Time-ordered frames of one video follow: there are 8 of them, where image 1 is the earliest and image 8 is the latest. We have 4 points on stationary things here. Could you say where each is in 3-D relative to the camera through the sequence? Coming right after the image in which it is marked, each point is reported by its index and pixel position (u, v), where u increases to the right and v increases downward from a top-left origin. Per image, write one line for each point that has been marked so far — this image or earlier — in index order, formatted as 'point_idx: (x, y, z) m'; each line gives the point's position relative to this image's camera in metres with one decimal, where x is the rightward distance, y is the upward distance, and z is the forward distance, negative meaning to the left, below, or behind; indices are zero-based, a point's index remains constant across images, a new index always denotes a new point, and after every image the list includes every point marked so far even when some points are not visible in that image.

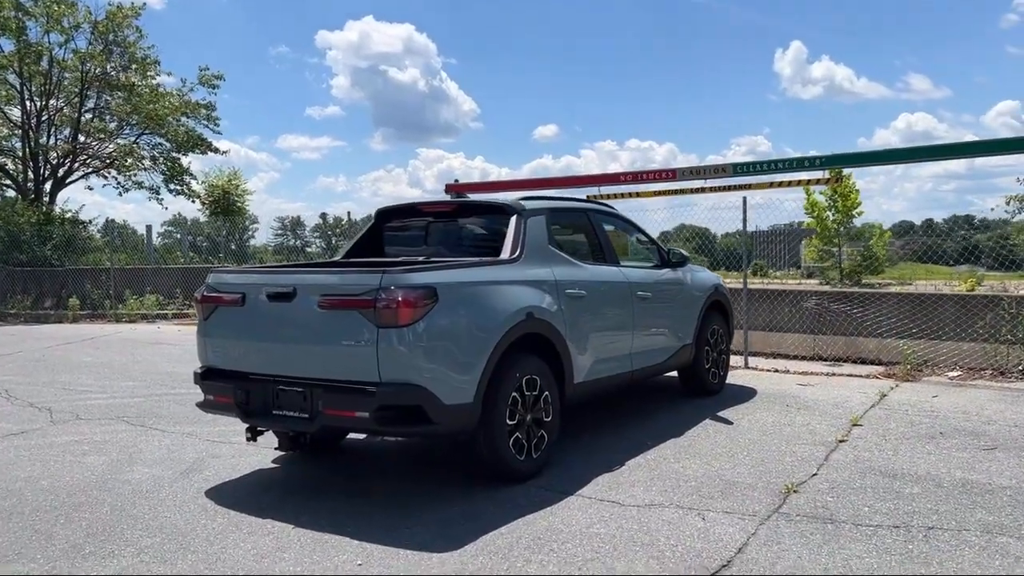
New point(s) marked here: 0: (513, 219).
0: (0.0, +0.4, +5.4) m
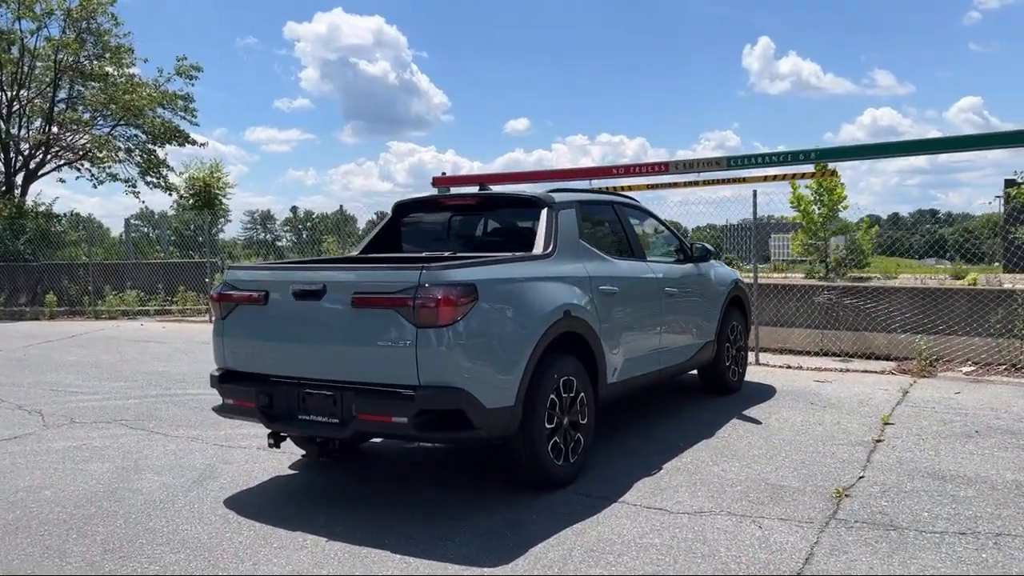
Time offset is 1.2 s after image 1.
0: (+0.2, +0.5, +5.2) m
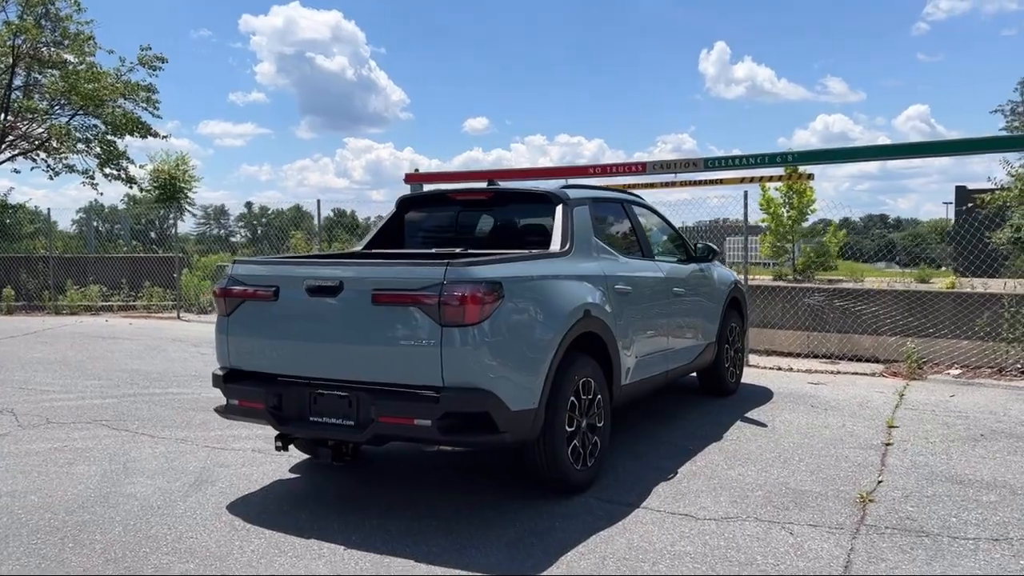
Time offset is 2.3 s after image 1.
0: (+0.3, +0.5, +5.1) m
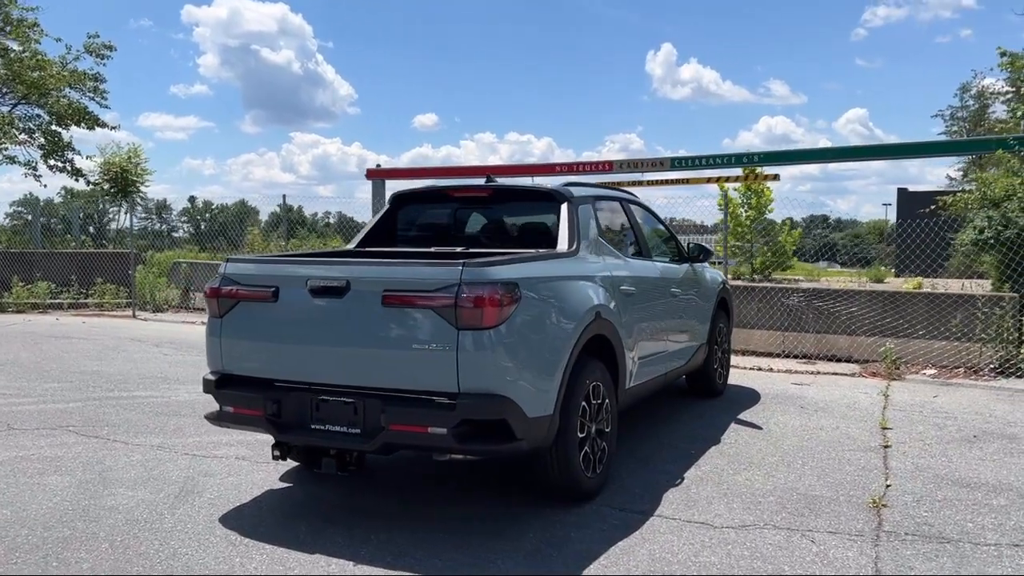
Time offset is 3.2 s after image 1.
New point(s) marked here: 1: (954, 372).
0: (+0.3, +0.5, +4.9) m
1: (+4.4, -0.8, +8.6) m
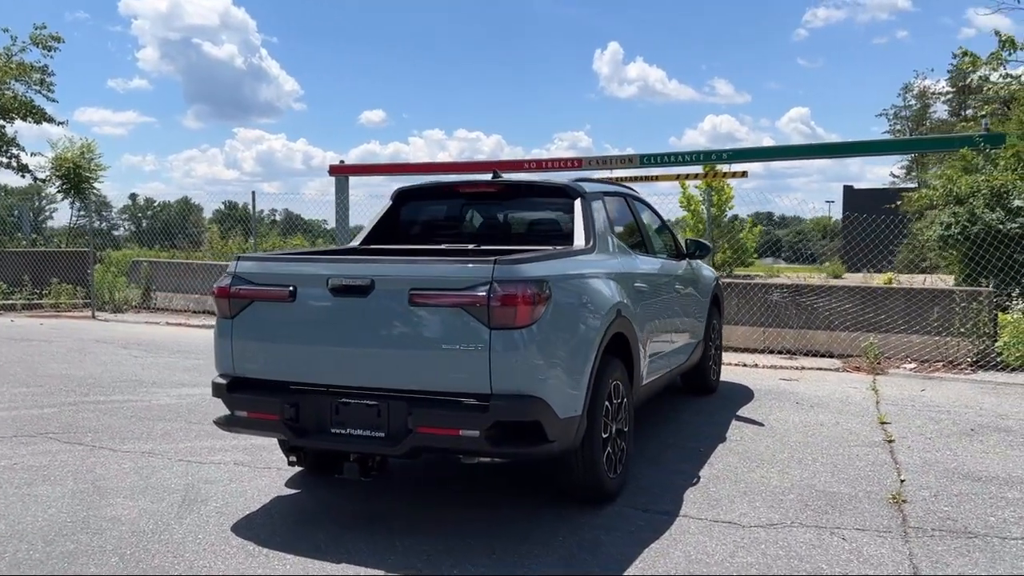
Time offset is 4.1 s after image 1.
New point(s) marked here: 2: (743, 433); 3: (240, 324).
0: (+0.4, +0.5, +4.8) m
1: (+4.3, -0.8, +8.8) m
2: (+1.5, -1.0, +5.8) m
3: (-1.3, -0.2, +4.1) m
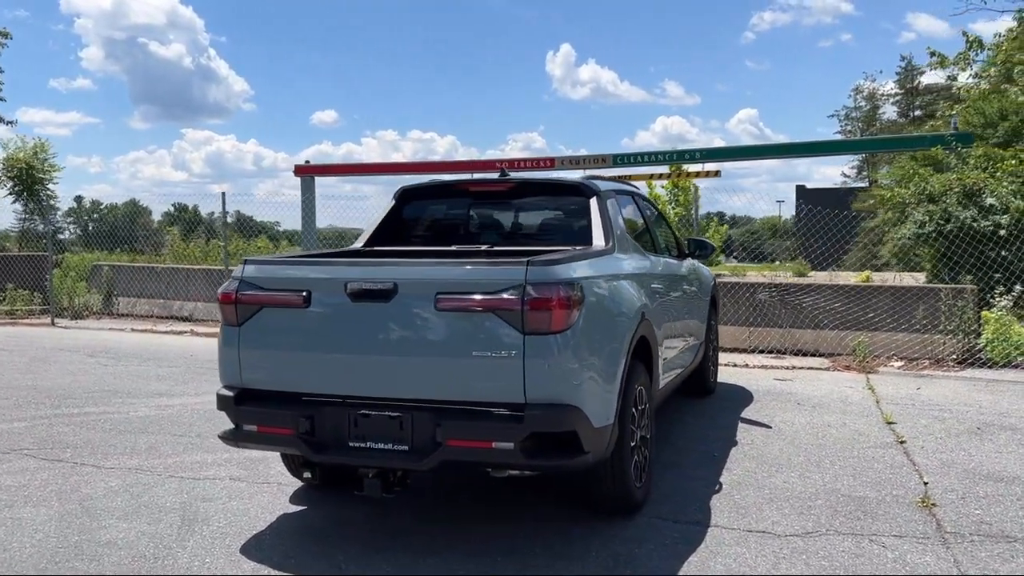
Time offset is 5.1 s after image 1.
0: (+0.4, +0.5, +4.6) m
1: (+4.1, -0.8, +8.8) m
2: (+1.6, -1.0, +5.7) m
3: (-1.2, -0.2, +3.8) m
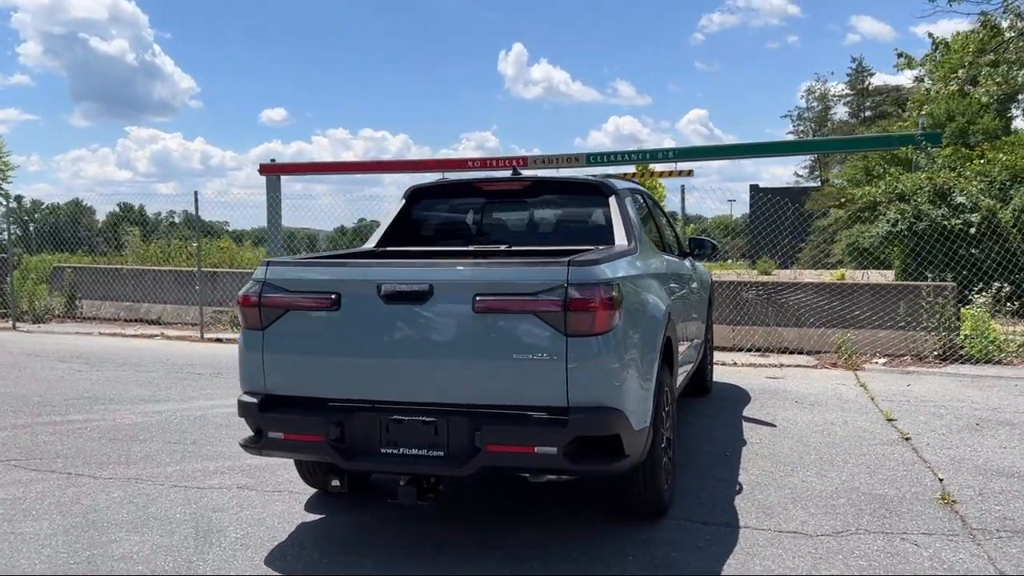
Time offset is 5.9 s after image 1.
0: (+0.5, +0.5, +4.6) m
1: (+4.0, -0.7, +8.9) m
2: (+1.6, -1.0, +5.7) m
3: (-1.0, -0.2, +3.7) m
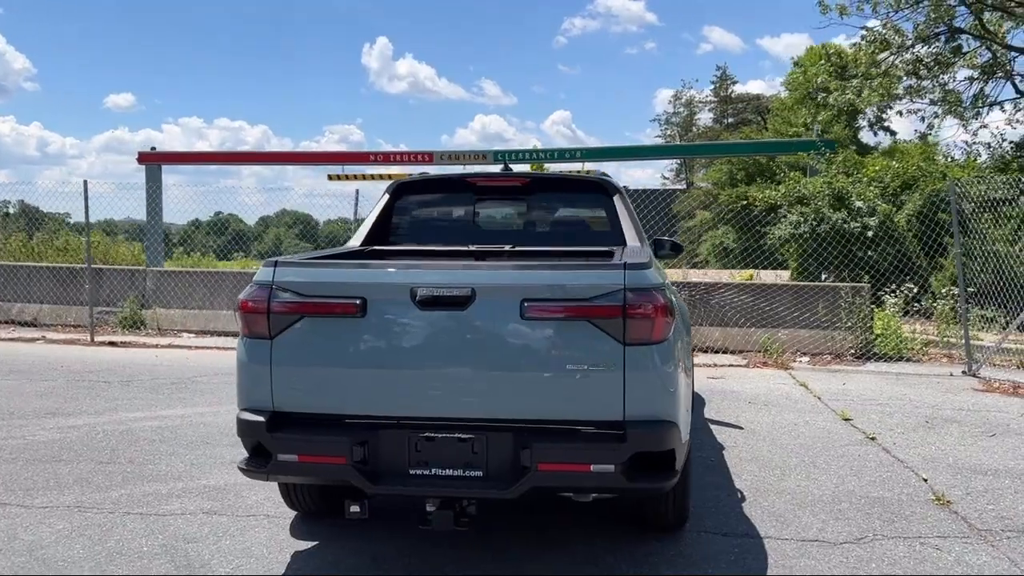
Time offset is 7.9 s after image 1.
0: (+0.5, +0.4, +4.4) m
1: (+3.3, -0.8, +9.2) m
2: (+1.4, -1.0, +5.6) m
3: (-0.9, -0.2, +3.3) m
